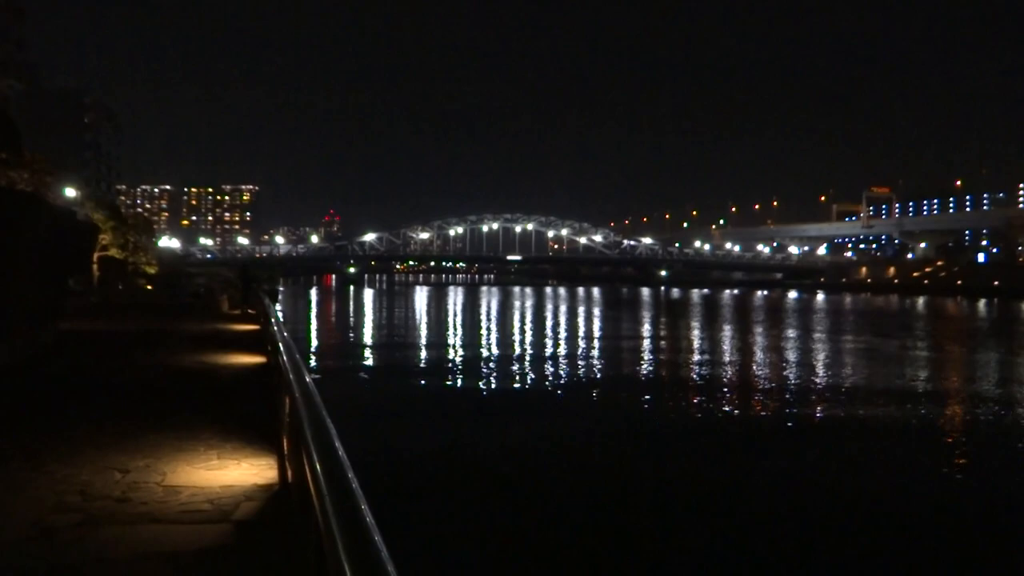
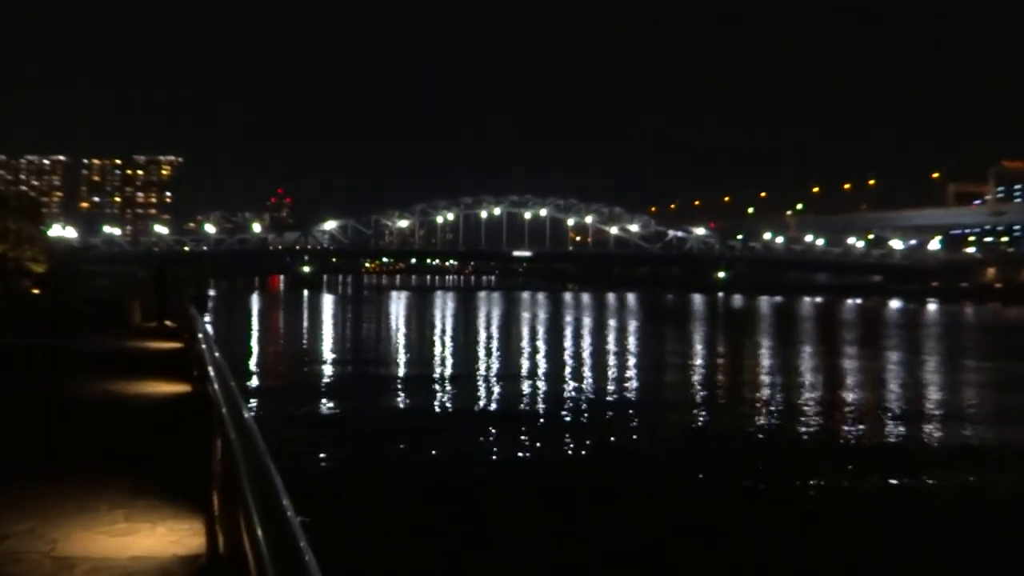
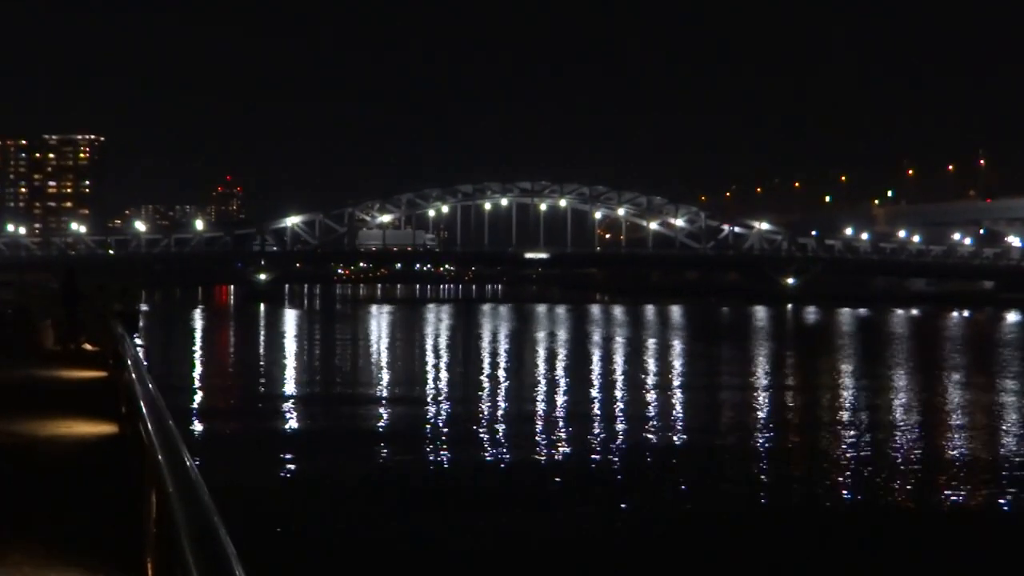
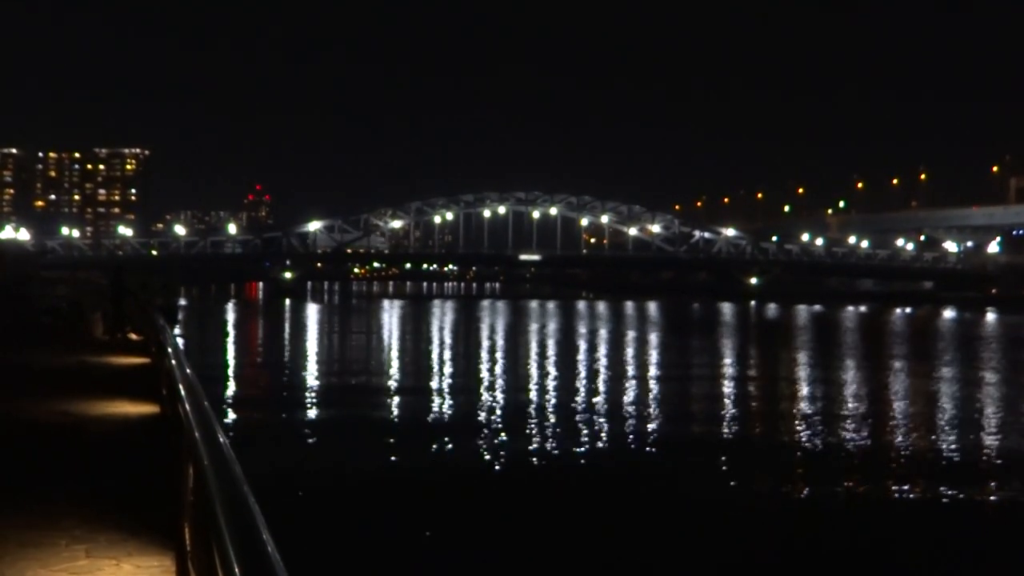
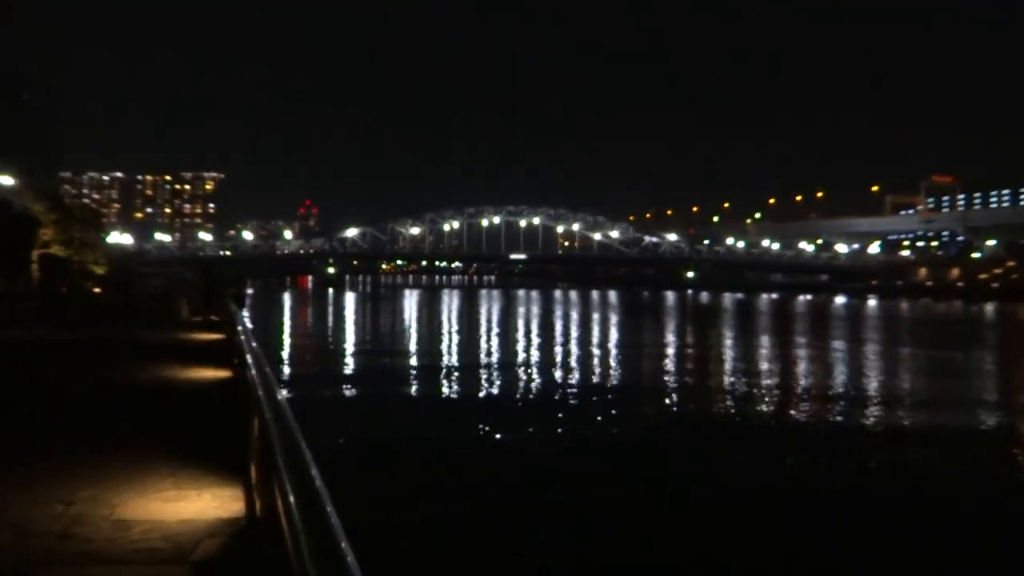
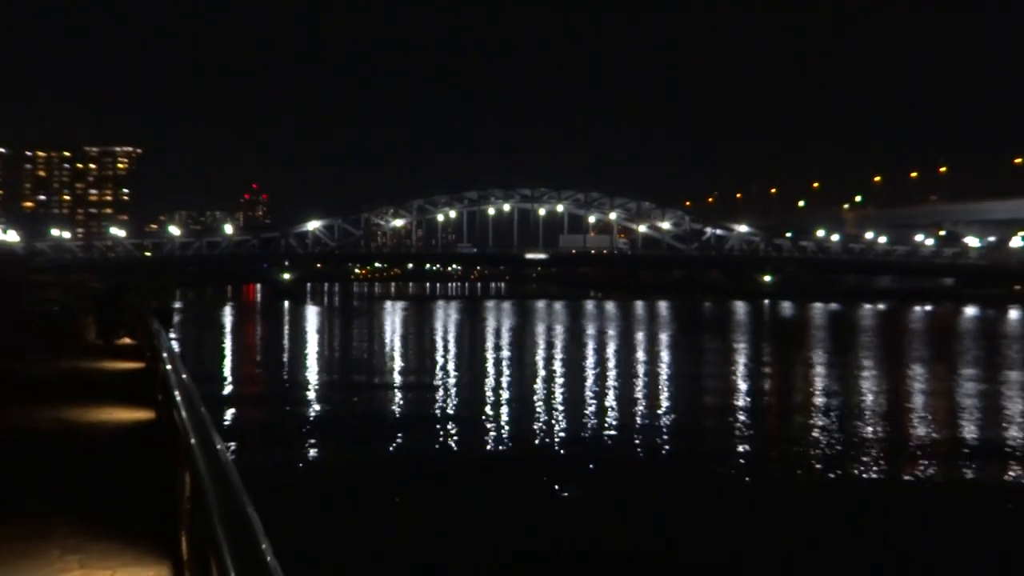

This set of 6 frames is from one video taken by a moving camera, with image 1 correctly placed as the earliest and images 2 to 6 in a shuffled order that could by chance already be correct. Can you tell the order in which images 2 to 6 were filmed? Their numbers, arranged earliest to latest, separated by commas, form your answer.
5, 2, 4, 3, 6
